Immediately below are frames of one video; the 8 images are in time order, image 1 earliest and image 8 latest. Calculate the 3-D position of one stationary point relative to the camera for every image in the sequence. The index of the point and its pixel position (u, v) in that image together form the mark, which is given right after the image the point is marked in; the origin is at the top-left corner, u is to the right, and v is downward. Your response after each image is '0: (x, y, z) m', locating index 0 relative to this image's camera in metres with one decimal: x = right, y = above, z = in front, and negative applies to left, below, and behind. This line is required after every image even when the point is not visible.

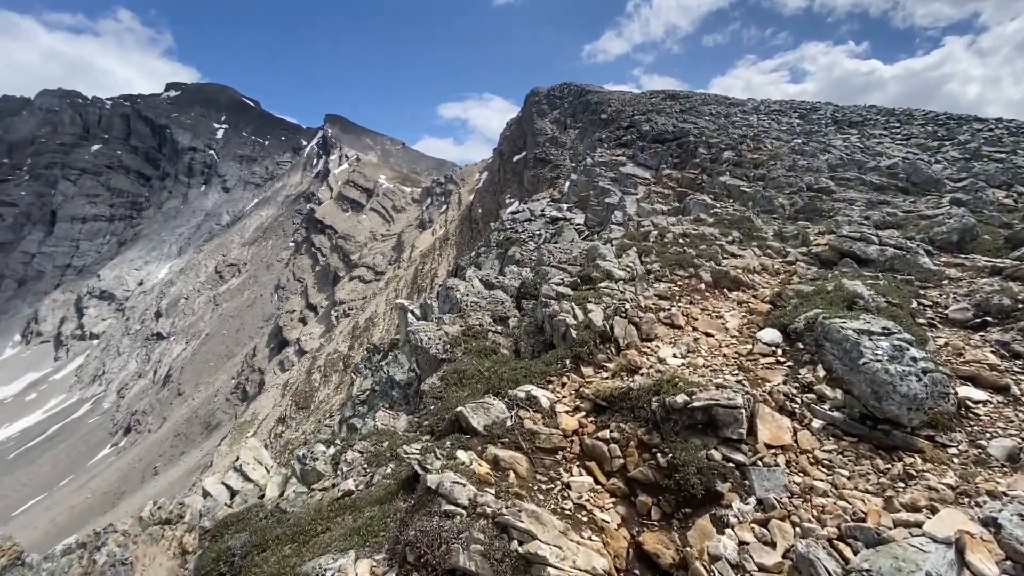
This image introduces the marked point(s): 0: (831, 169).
0: (+11.6, +4.3, +17.5) m
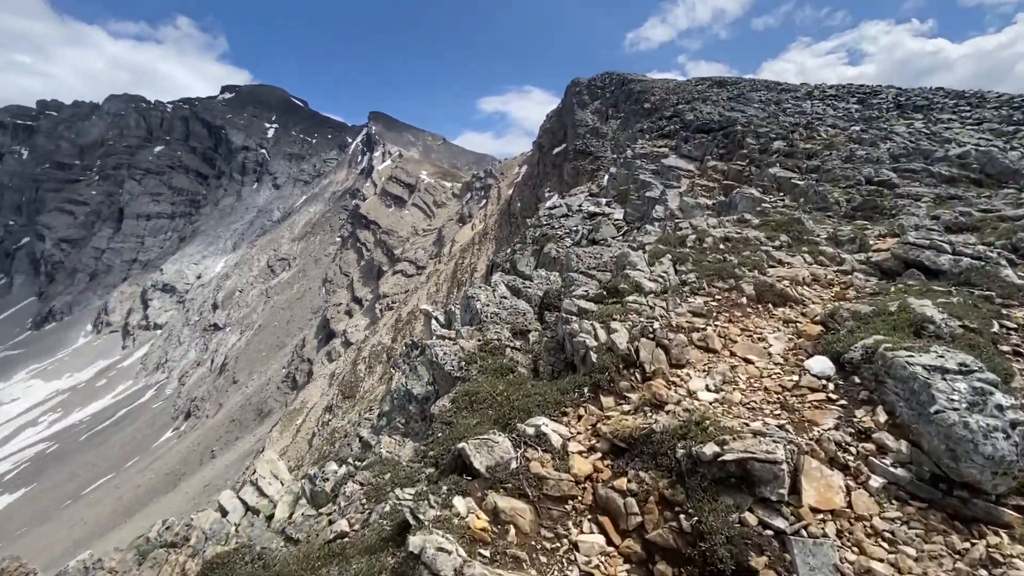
0: (+12.7, +4.3, +16.1) m
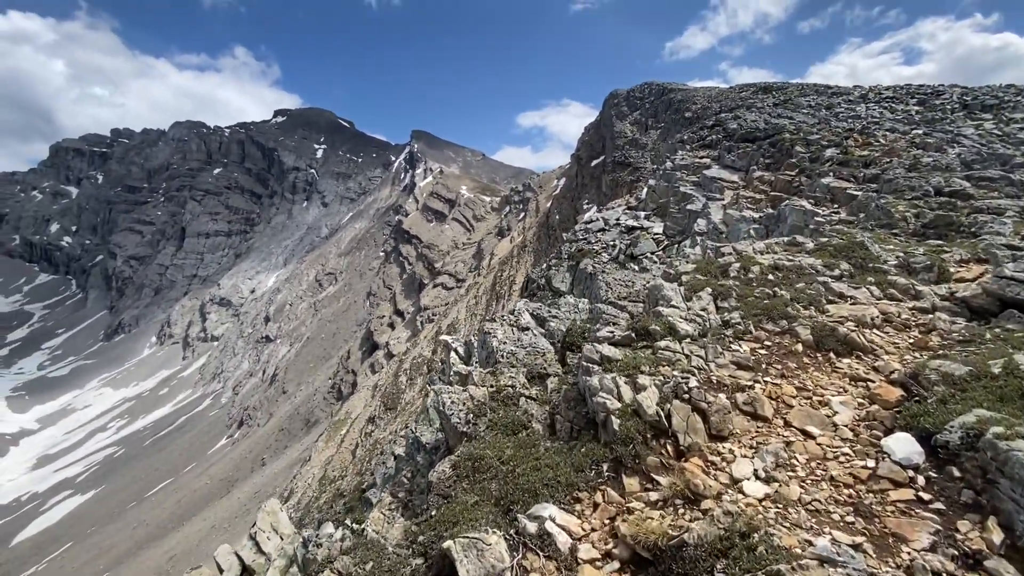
0: (+13.7, +3.7, +14.6) m
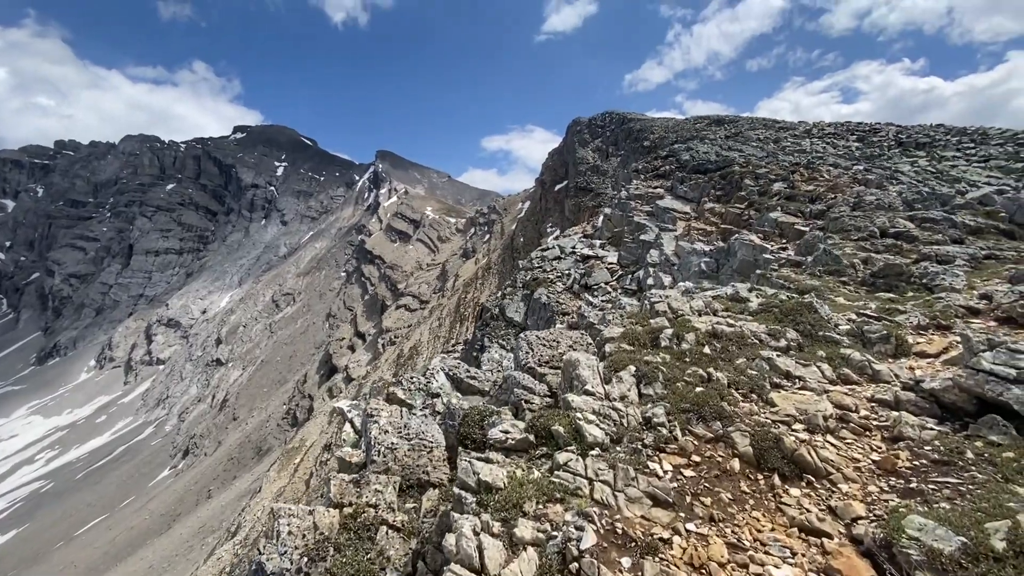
0: (+12.0, +2.5, +14.6) m
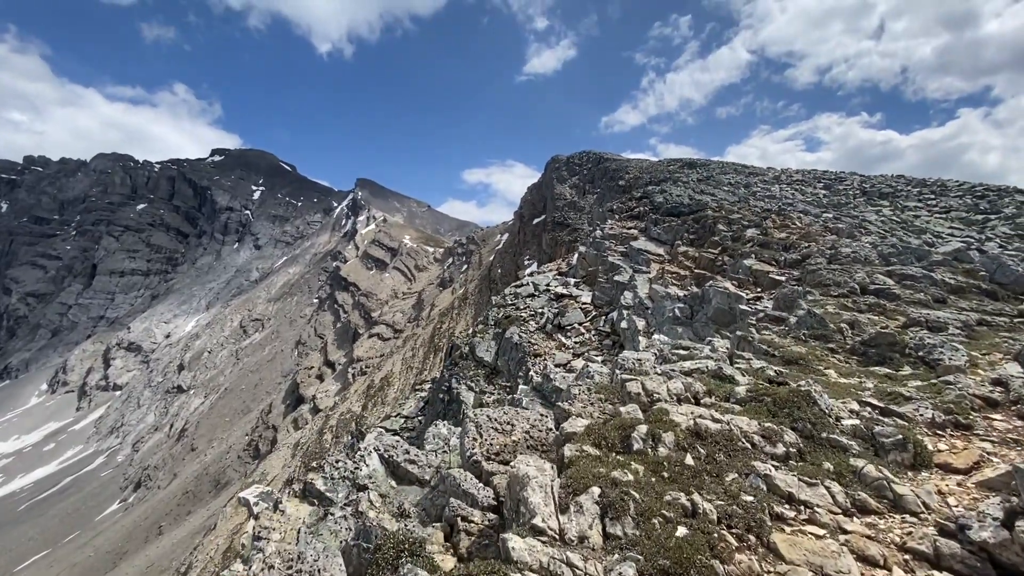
0: (+11.0, +0.8, +14.3) m
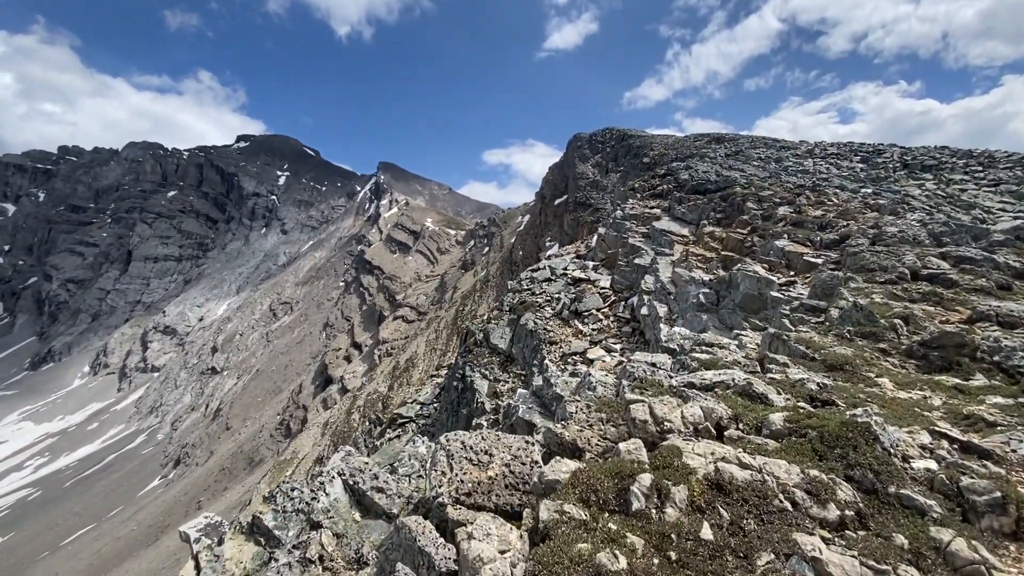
0: (+11.2, +1.3, +12.8) m
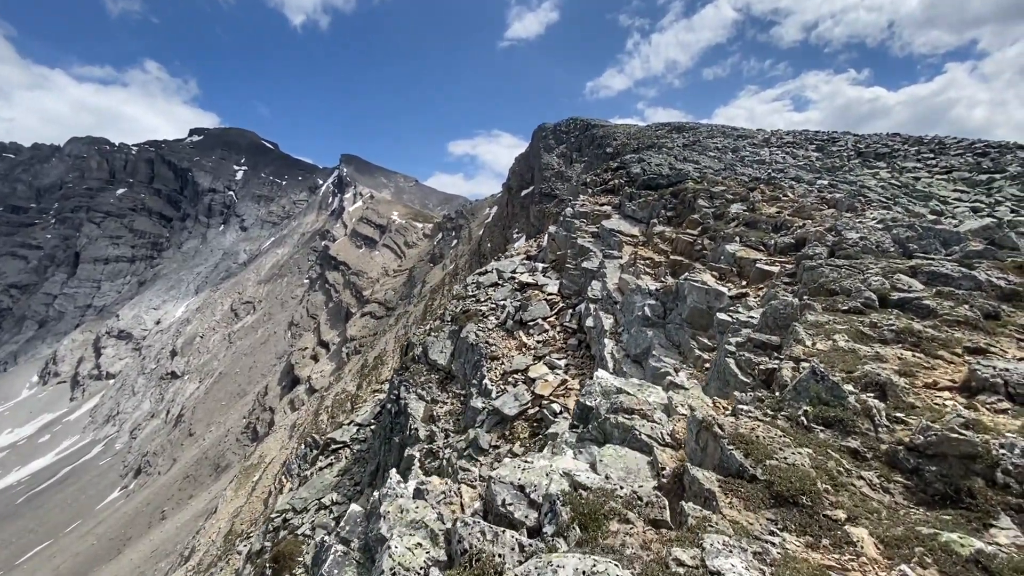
0: (+8.9, +0.9, +11.1) m
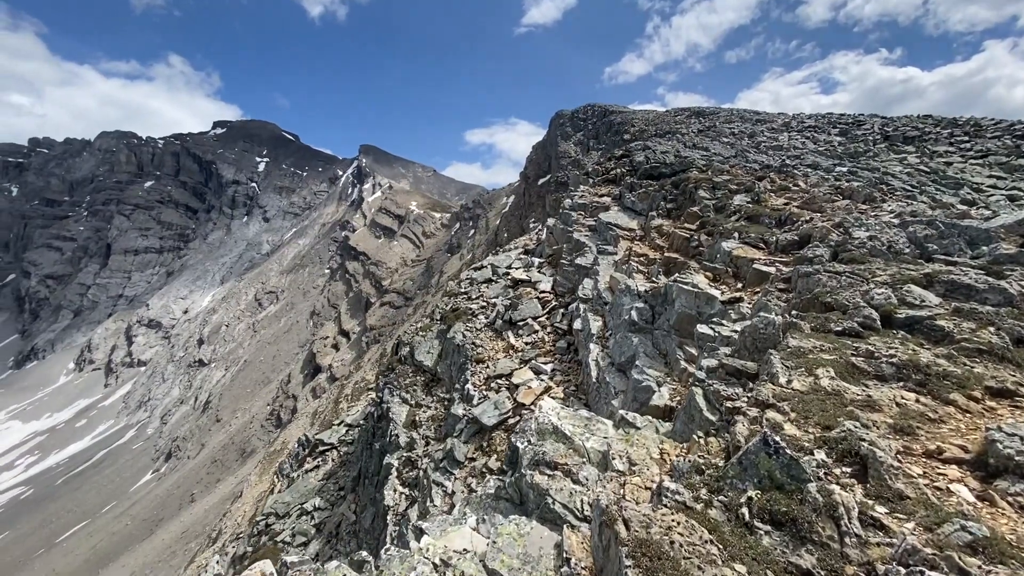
0: (+8.0, +0.8, +9.5) m
